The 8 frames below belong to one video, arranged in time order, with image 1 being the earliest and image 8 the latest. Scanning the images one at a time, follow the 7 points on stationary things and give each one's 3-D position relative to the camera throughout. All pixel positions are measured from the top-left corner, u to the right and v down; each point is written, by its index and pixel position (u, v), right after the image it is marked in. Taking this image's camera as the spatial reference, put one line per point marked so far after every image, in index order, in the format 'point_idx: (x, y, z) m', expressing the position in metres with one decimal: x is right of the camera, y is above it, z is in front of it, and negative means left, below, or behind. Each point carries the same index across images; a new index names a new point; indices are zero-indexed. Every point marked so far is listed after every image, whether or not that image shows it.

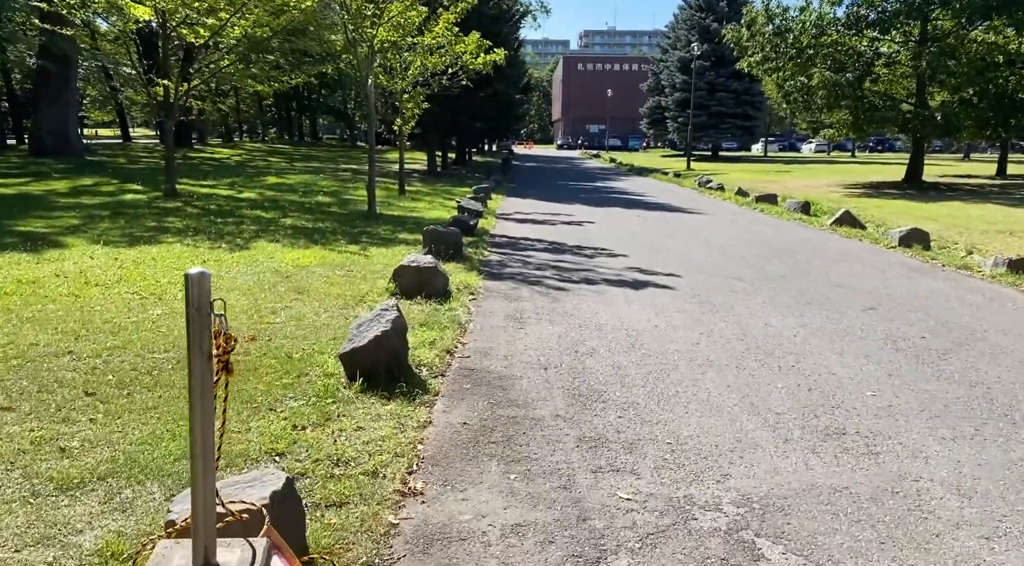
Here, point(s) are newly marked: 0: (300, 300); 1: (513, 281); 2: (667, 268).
0: (-1.9, -0.2, +7.4) m
1: (0.0, 0.0, +9.2) m
2: (+2.0, +0.2, +10.3) m
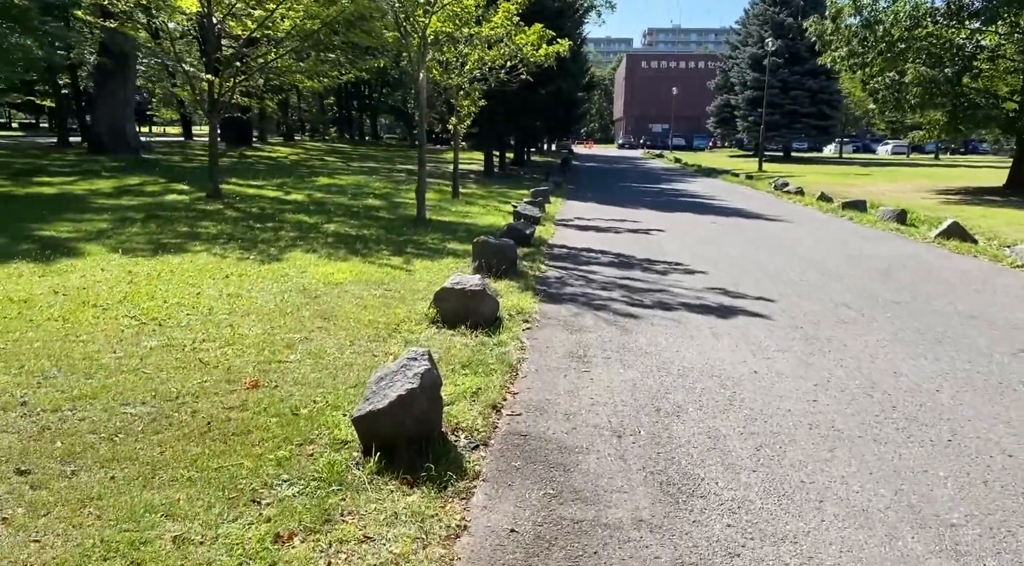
0: (-1.4, -0.3, +6.2) m
1: (+0.6, -0.2, +7.9) m
2: (+2.6, -0.1, +8.9) m
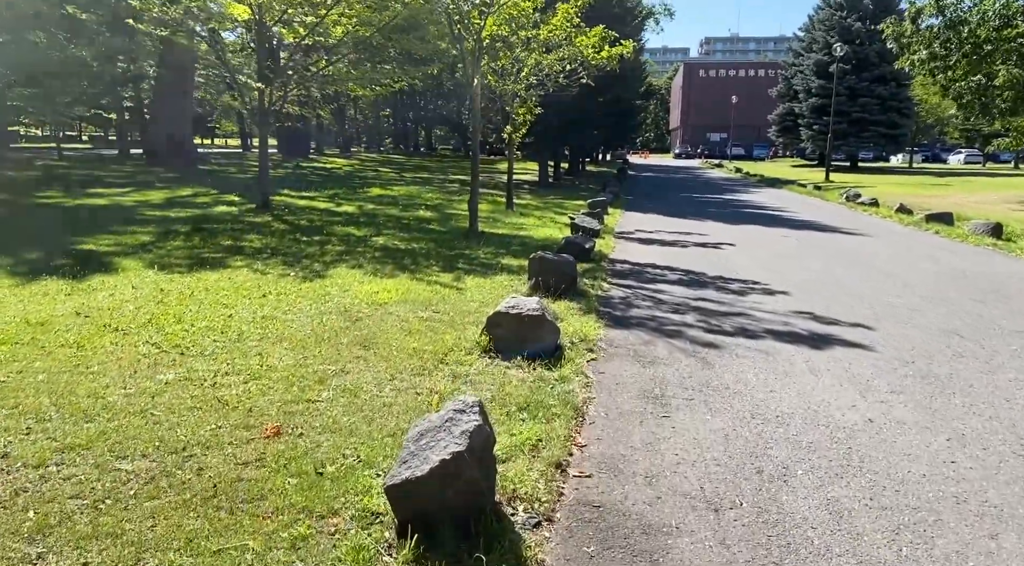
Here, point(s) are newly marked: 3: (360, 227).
0: (-1.0, -0.5, +5.5) m
1: (+1.1, -0.4, +7.1) m
2: (+3.2, -0.3, +7.9) m
3: (-2.5, +0.9, +13.3) m
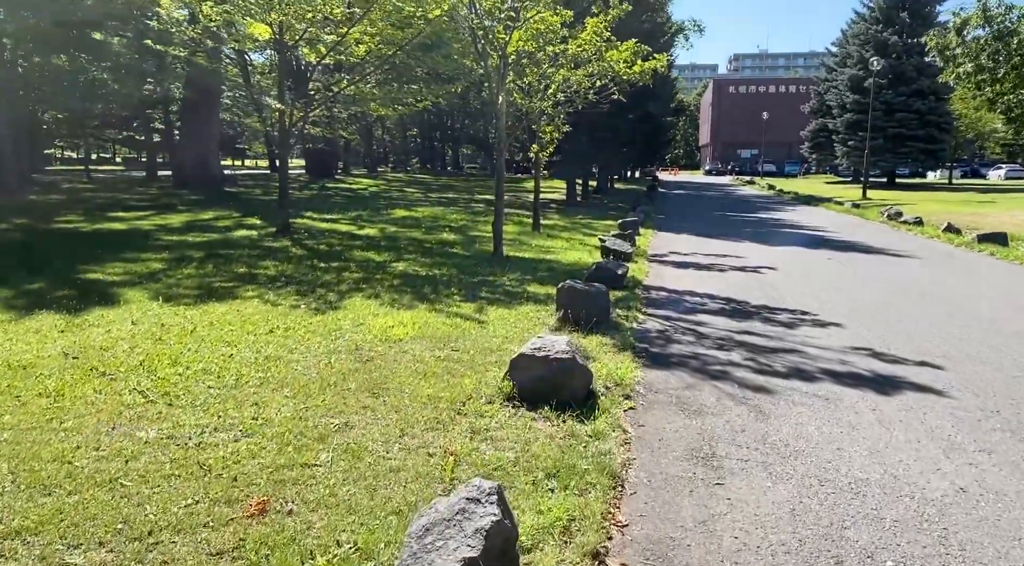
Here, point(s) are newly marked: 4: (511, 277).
0: (-0.8, -0.8, +4.9) m
1: (+1.4, -0.7, +6.4) m
2: (+3.5, -0.6, +7.2) m
3: (-2.0, +0.5, +12.8) m
4: (0.0, +0.1, +11.1) m
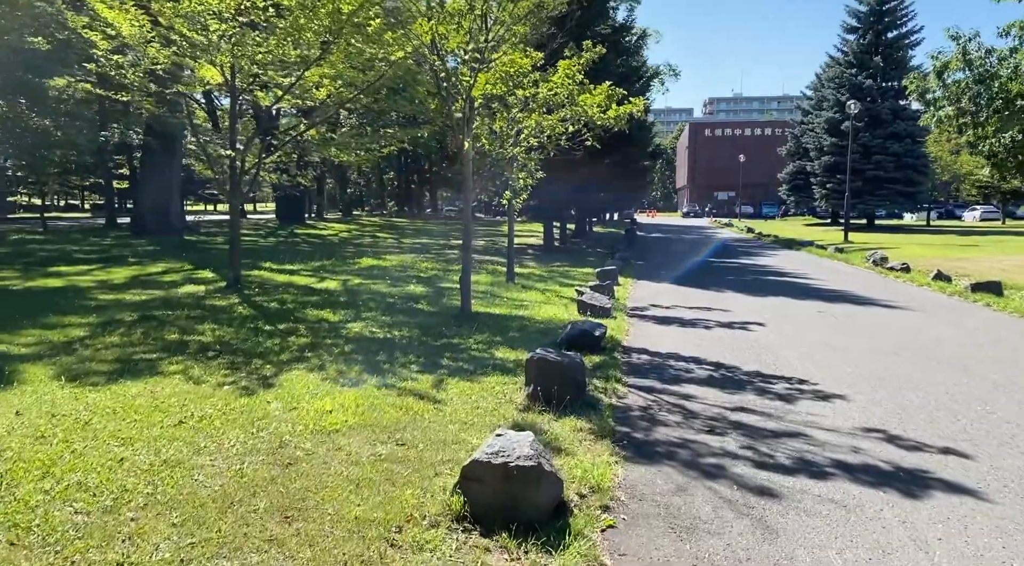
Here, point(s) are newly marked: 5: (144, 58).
0: (-1.1, -1.2, +3.8) m
1: (+1.1, -1.2, +5.4) m
2: (+3.2, -1.1, +6.2) m
3: (-2.5, -0.4, +11.8) m
4: (-0.4, -0.7, +10.1) m
5: (-6.0, +3.7, +13.5) m
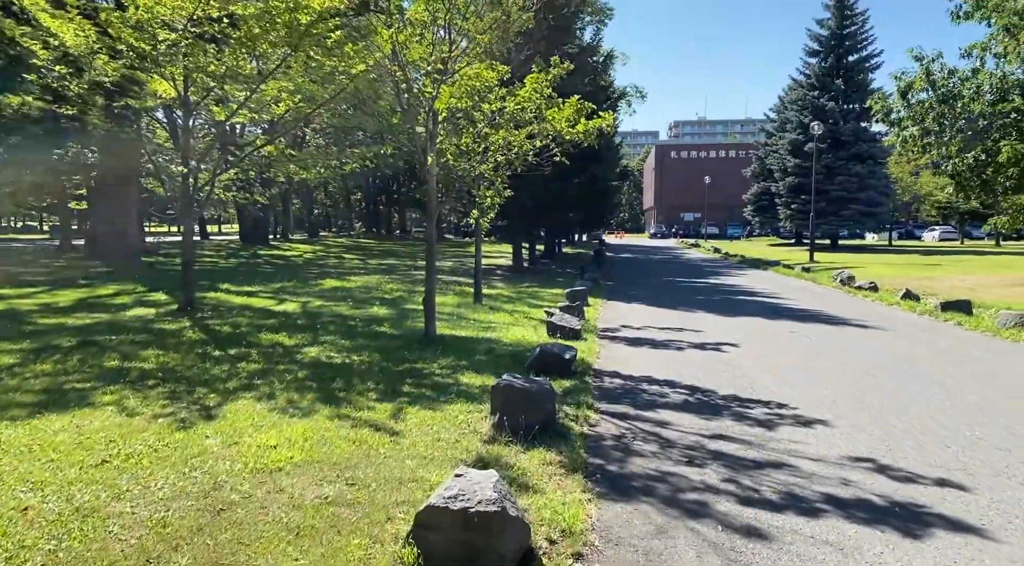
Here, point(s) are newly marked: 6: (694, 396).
0: (-1.2, -1.3, +3.3) m
1: (+0.8, -1.3, +4.9) m
2: (+2.9, -1.3, +5.8) m
3: (-3.0, -0.7, +11.2) m
4: (-0.8, -0.9, +9.5) m
5: (-6.6, +3.3, +12.9) m
6: (+1.8, -1.1, +8.2) m
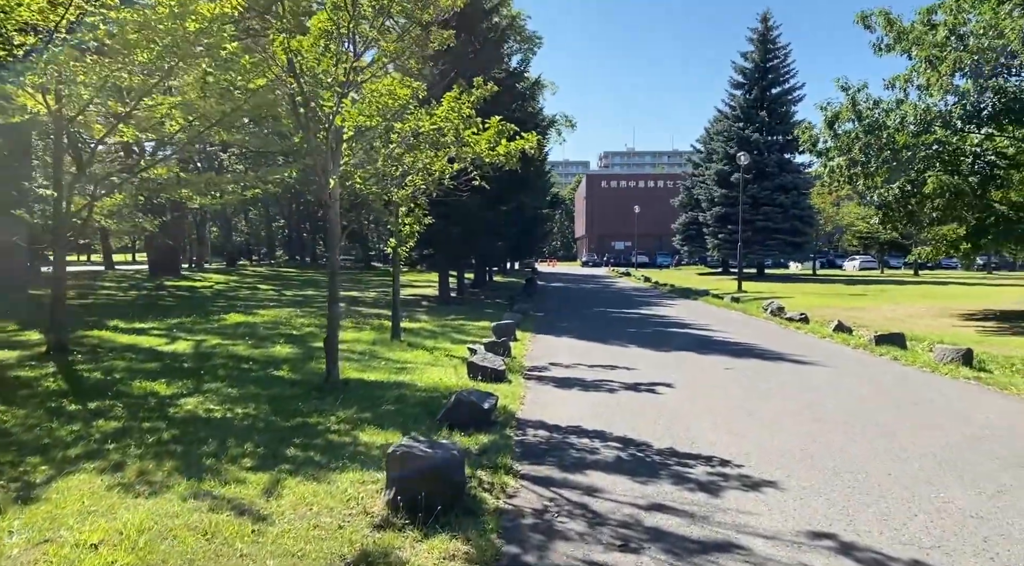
0: (-1.6, -1.5, +2.0) m
1: (+0.3, -1.6, +3.8) m
2: (+2.3, -1.6, +4.9) m
3: (-4.0, -1.2, +9.8) m
4: (-1.7, -1.3, +8.3) m
5: (-7.8, +2.8, +11.4) m
6: (+1.0, -1.5, +7.2) m
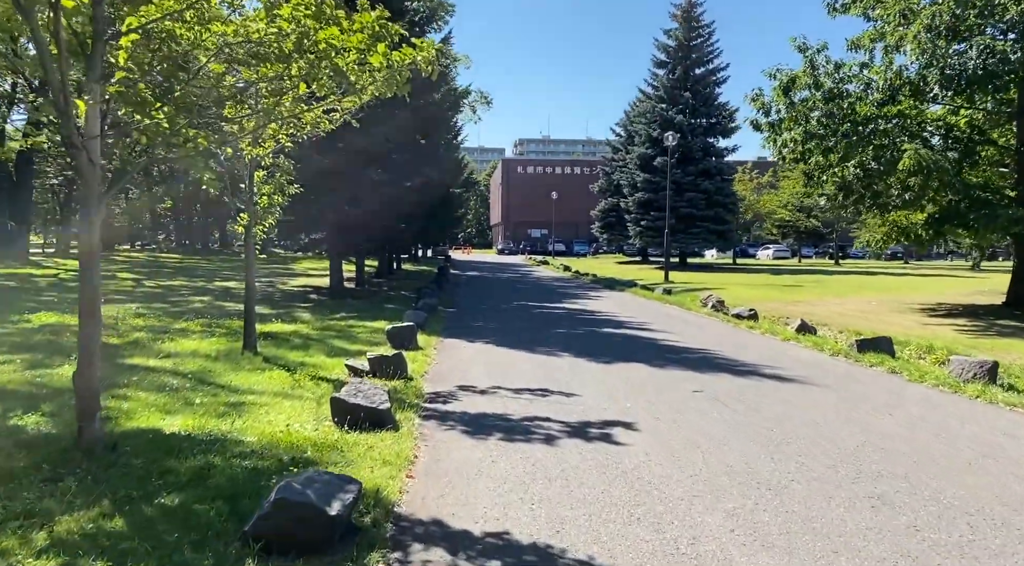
0: (-1.7, -1.6, -1.7) m
1: (+0.1, -1.6, +0.3) m
2: (+1.9, -1.6, +1.5) m
3: (-4.9, -1.1, +5.7) m
4: (-2.5, -1.3, +4.5) m
5: (-8.8, +2.9, +6.9) m
6: (+0.4, -1.5, +3.7) m
